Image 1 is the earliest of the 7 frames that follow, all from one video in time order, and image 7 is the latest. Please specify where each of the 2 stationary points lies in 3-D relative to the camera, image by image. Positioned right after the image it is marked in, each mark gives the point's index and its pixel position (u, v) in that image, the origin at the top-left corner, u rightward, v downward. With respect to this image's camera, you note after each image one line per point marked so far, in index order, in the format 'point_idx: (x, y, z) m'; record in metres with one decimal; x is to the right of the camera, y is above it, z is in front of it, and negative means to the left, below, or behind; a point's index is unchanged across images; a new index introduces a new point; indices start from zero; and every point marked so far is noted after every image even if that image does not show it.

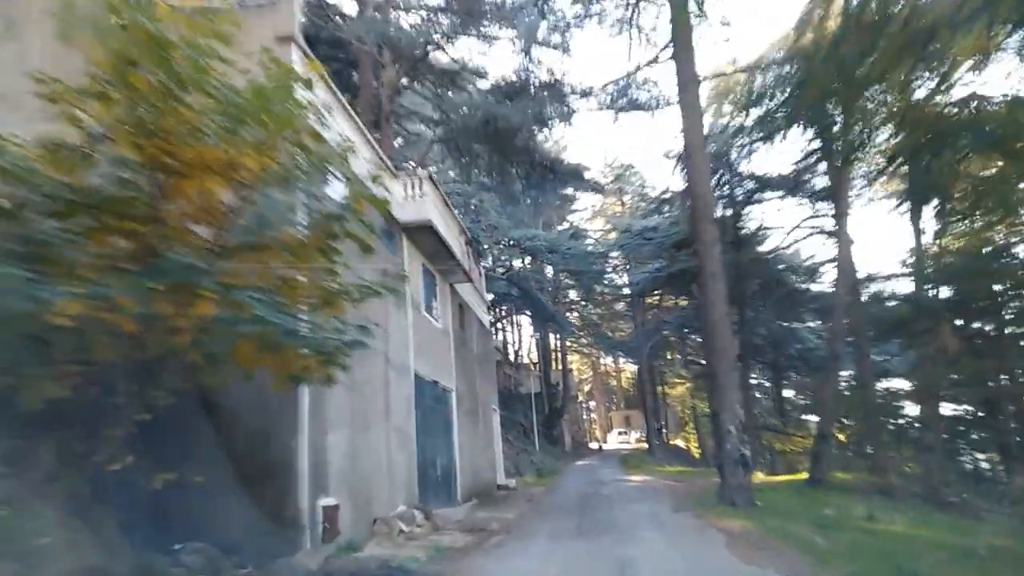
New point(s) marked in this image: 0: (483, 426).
0: (-0.7, -3.3, +18.0) m
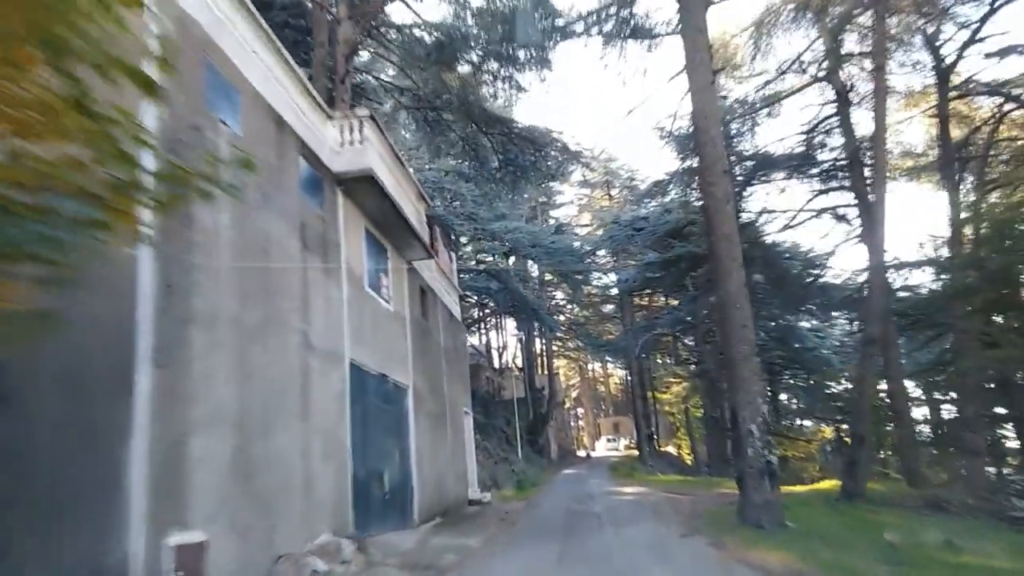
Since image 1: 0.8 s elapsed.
0: (-1.3, -3.0, +15.5) m
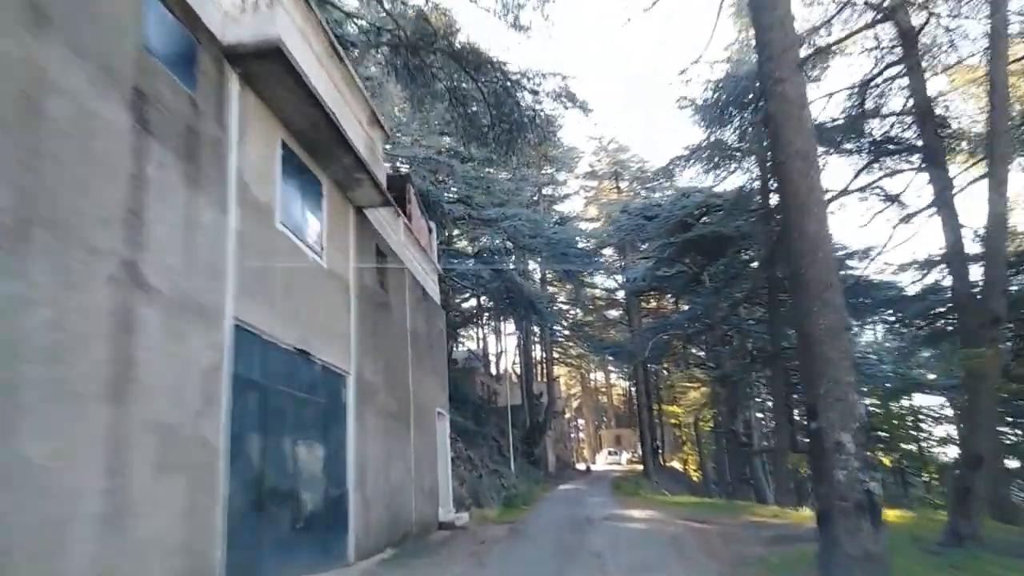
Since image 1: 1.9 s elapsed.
0: (-1.6, -2.4, +12.3) m
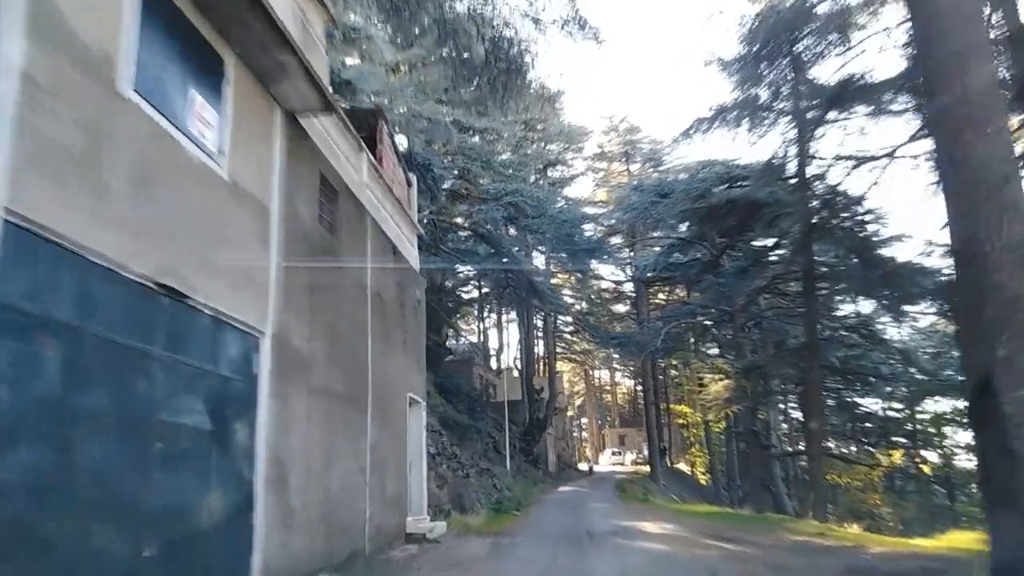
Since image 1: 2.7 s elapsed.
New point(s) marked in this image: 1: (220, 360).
0: (-1.7, -1.8, +9.7) m
1: (-2.3, -0.6, +5.9) m
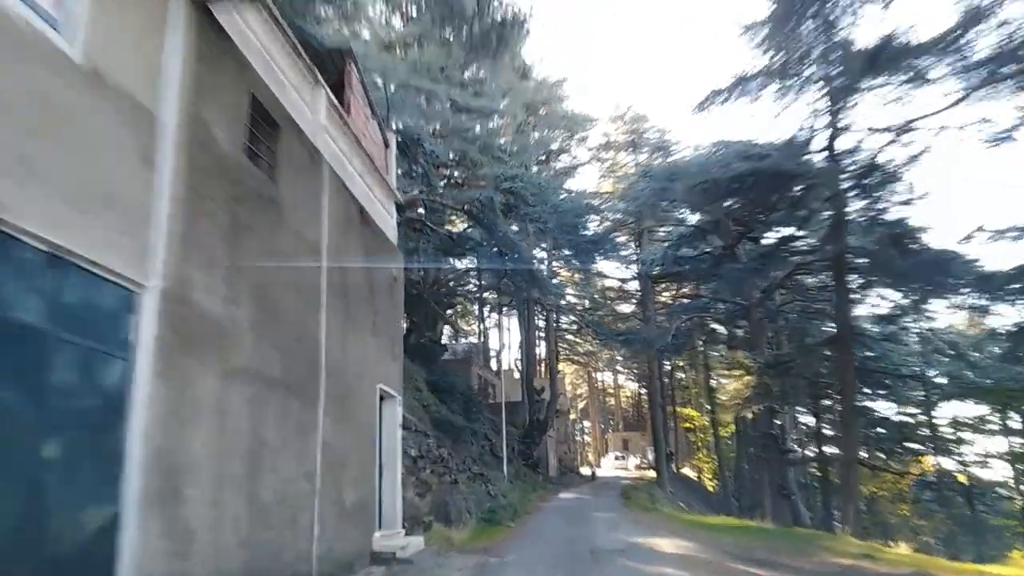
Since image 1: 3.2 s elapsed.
0: (-1.9, -1.4, +7.9) m
1: (-2.4, -0.2, +4.0) m
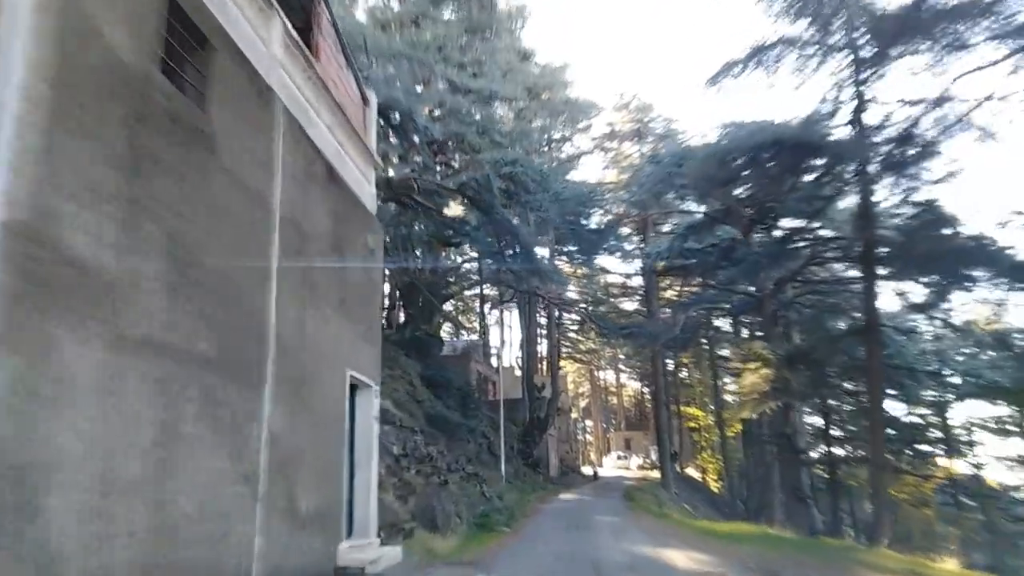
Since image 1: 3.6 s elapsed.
0: (-2.0, -1.1, +6.6) m
1: (-2.5, +0.2, +2.7) m
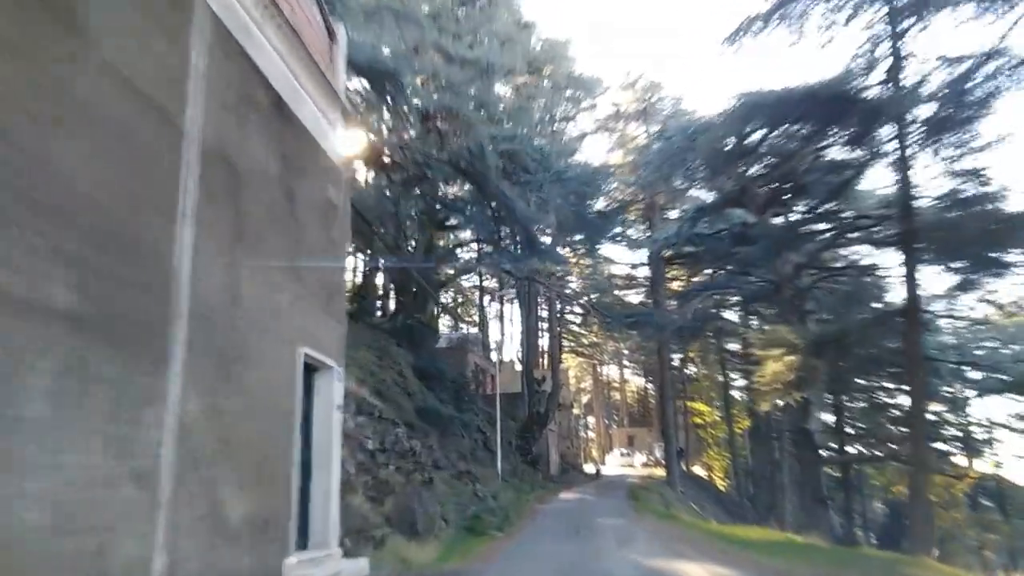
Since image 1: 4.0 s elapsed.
0: (-2.1, -0.7, +5.1) m
1: (-2.7, +0.5, +1.2) m
